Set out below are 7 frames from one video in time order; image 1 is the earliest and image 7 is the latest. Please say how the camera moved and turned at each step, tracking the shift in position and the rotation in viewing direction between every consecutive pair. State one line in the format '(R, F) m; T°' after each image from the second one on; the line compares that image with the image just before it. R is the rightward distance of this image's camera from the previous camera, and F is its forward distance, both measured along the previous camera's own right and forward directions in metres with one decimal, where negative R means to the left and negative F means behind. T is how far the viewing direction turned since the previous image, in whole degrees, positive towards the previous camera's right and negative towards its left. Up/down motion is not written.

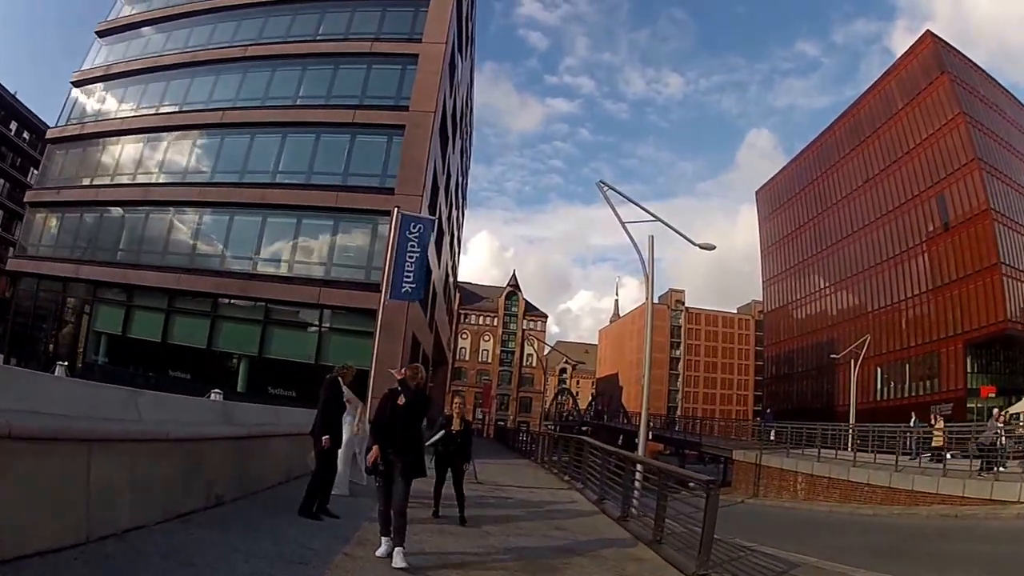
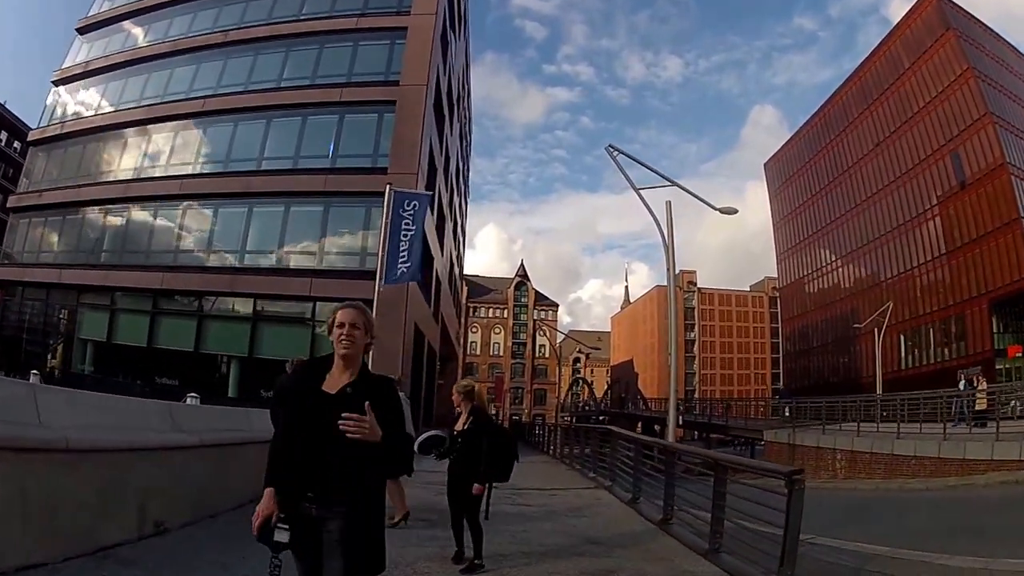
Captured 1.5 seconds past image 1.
(+0.1, +1.8) m; -1°
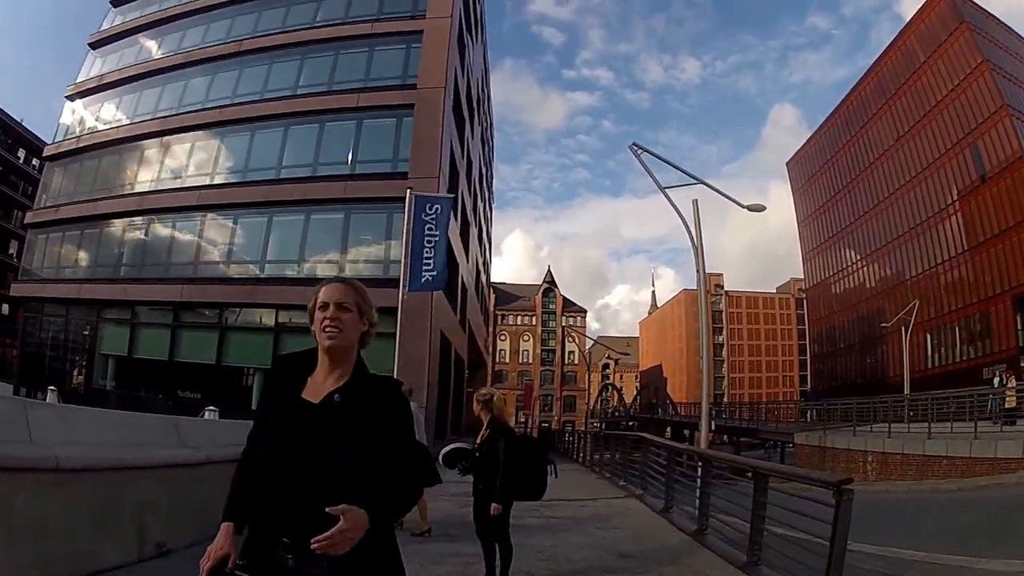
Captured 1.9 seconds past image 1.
(+0.1, +0.5) m; -2°
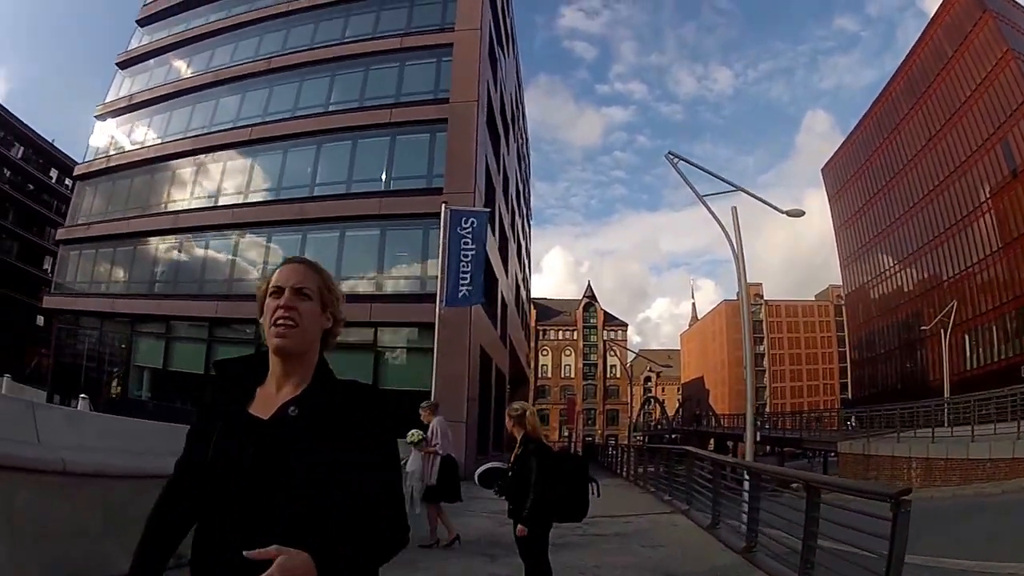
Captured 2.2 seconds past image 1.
(0.0, +0.4) m; -3°
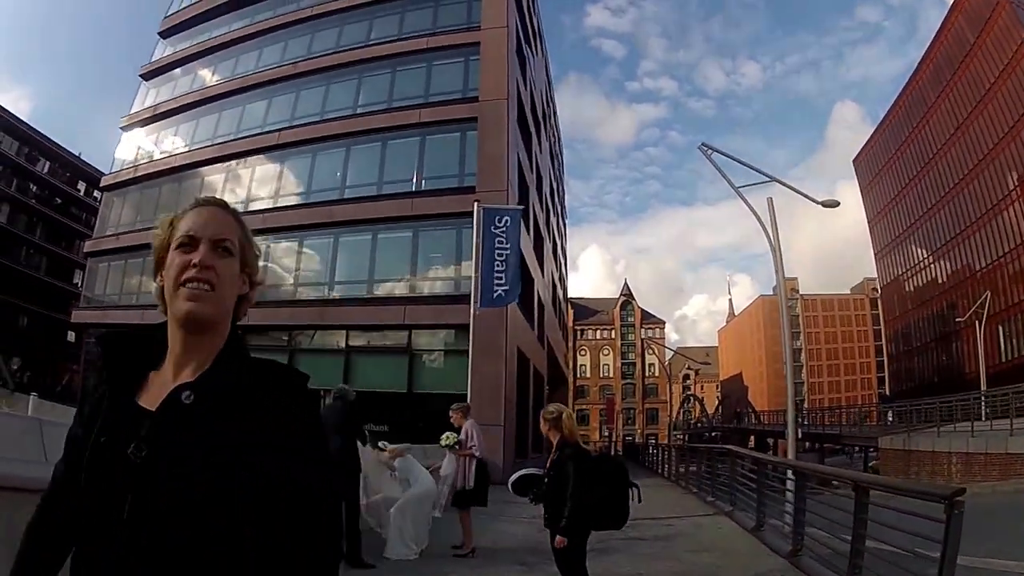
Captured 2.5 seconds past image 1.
(0.0, +0.3) m; -3°
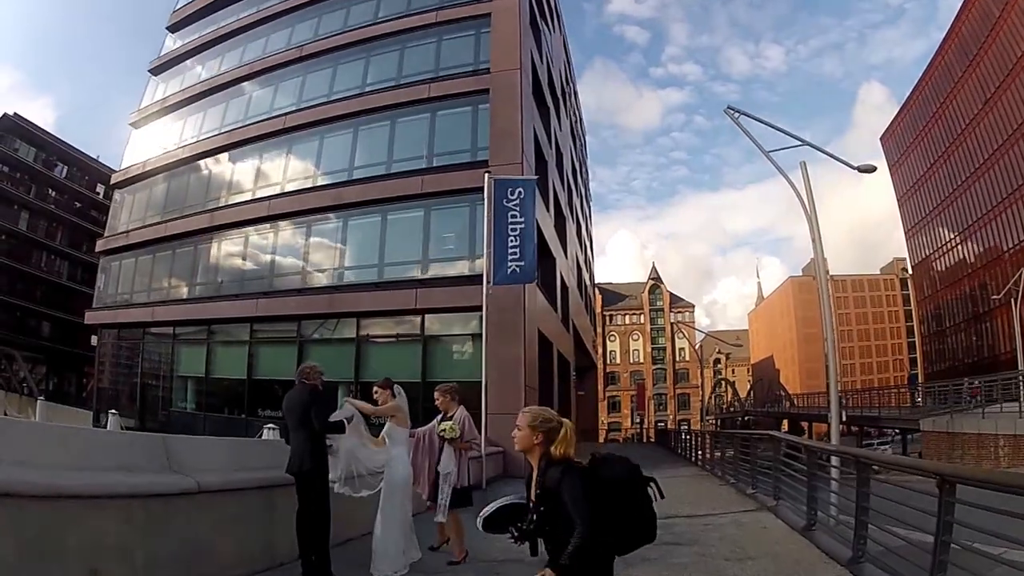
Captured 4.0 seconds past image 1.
(+0.2, +1.2) m; -2°
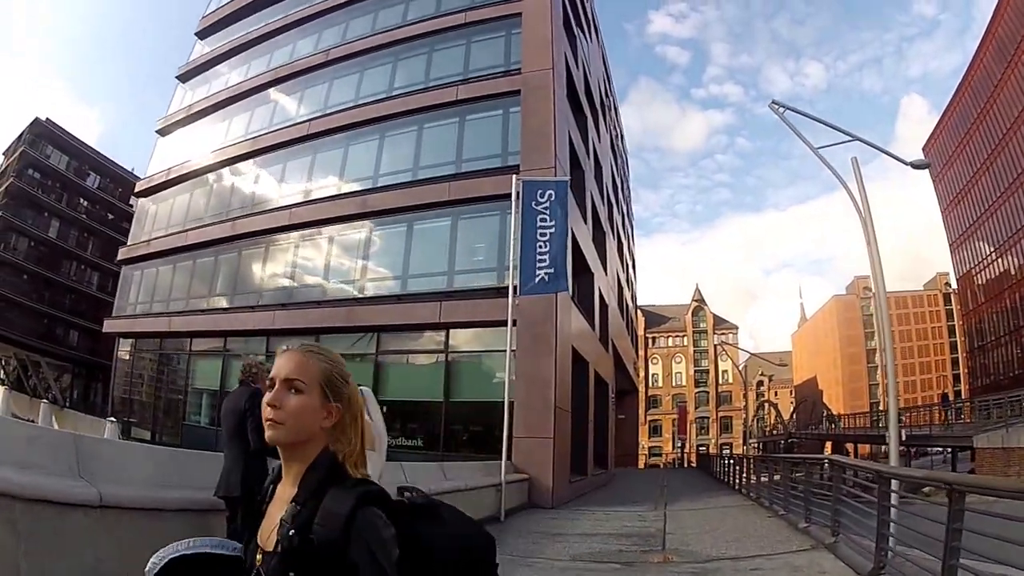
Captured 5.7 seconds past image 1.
(+0.3, +1.2) m; -3°
